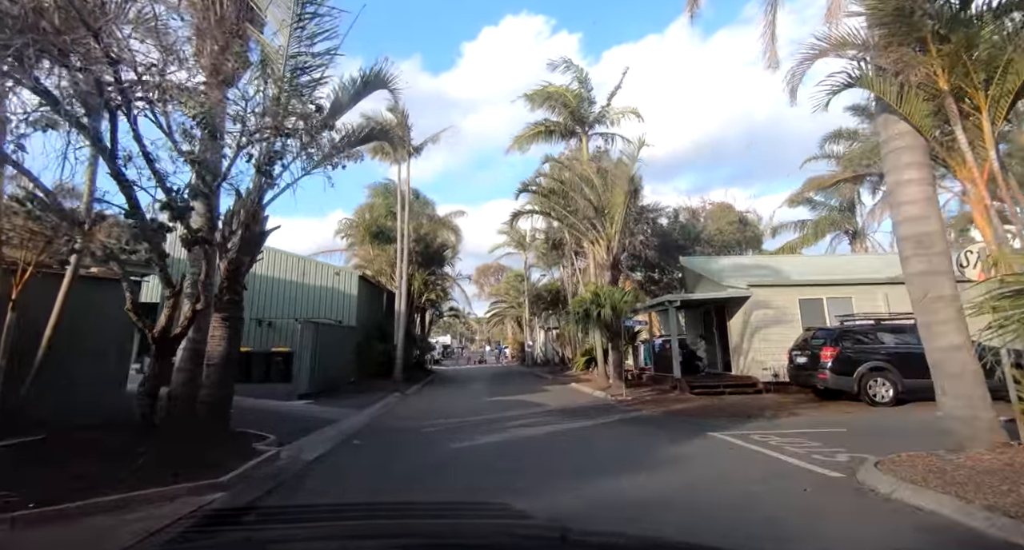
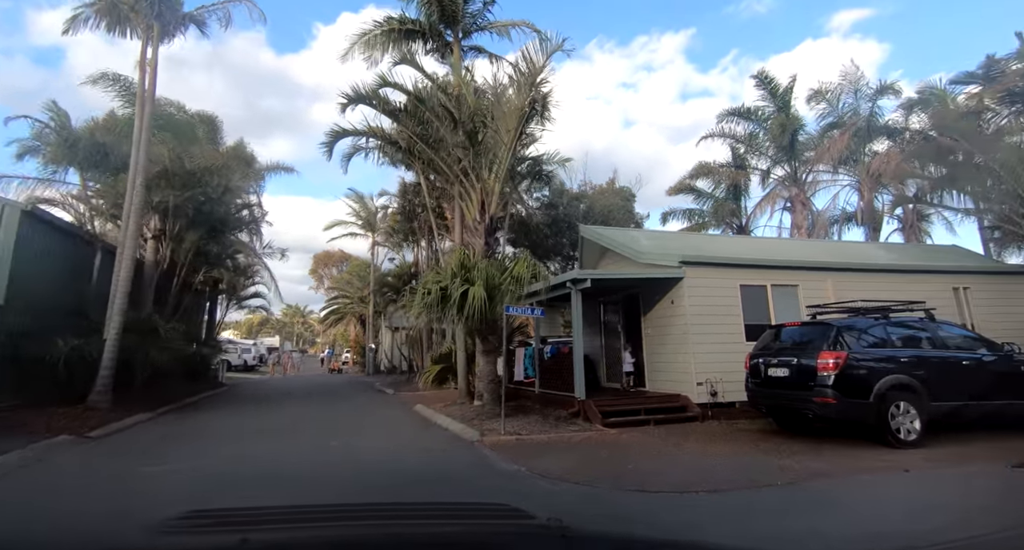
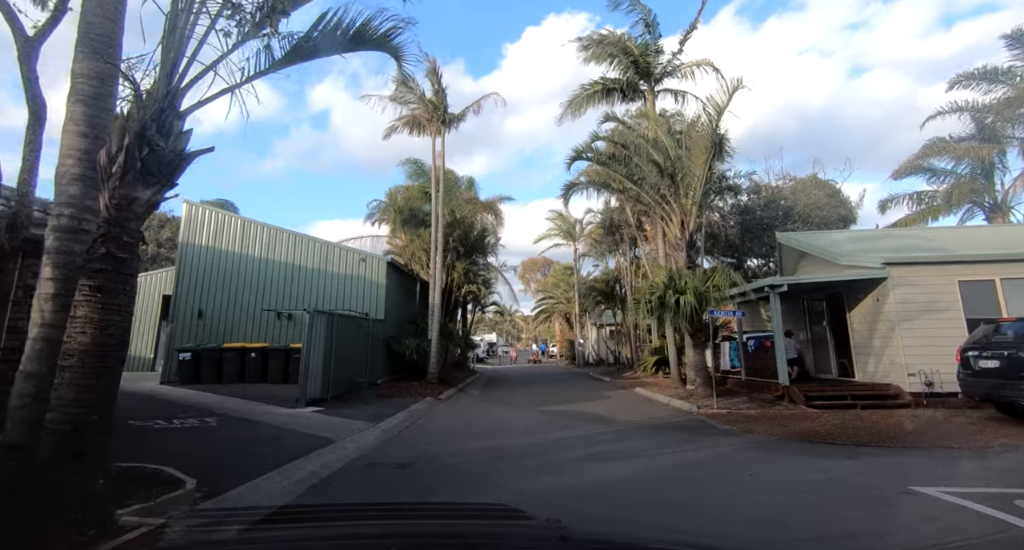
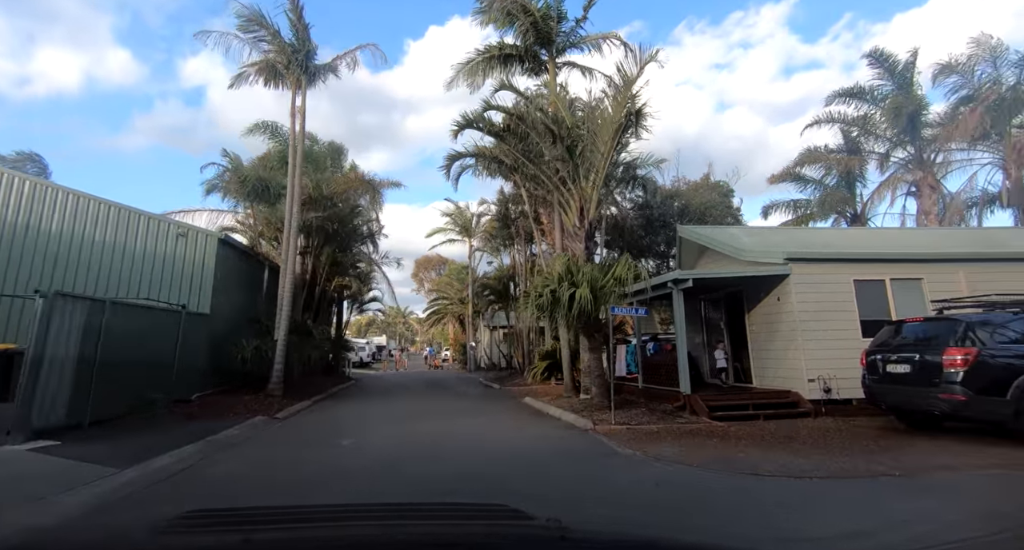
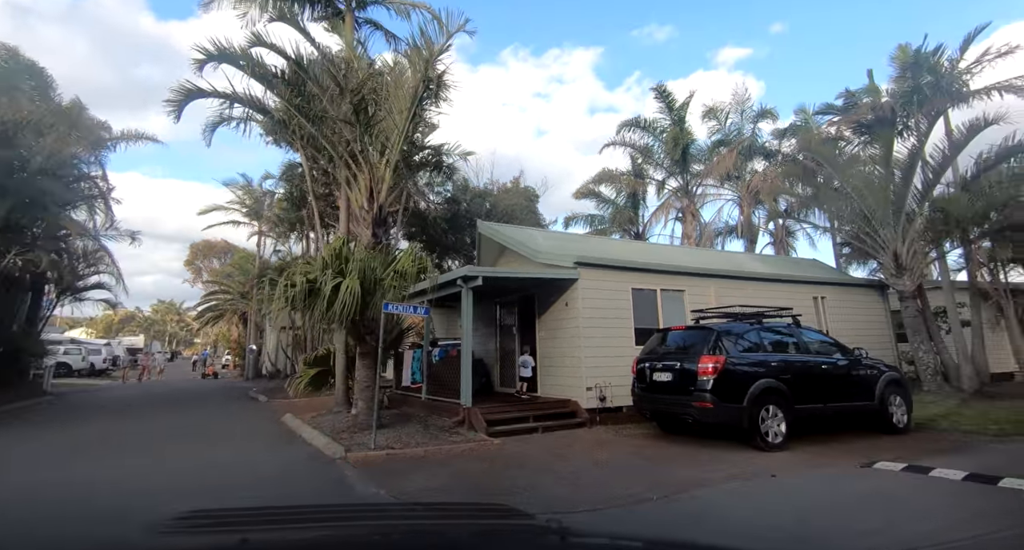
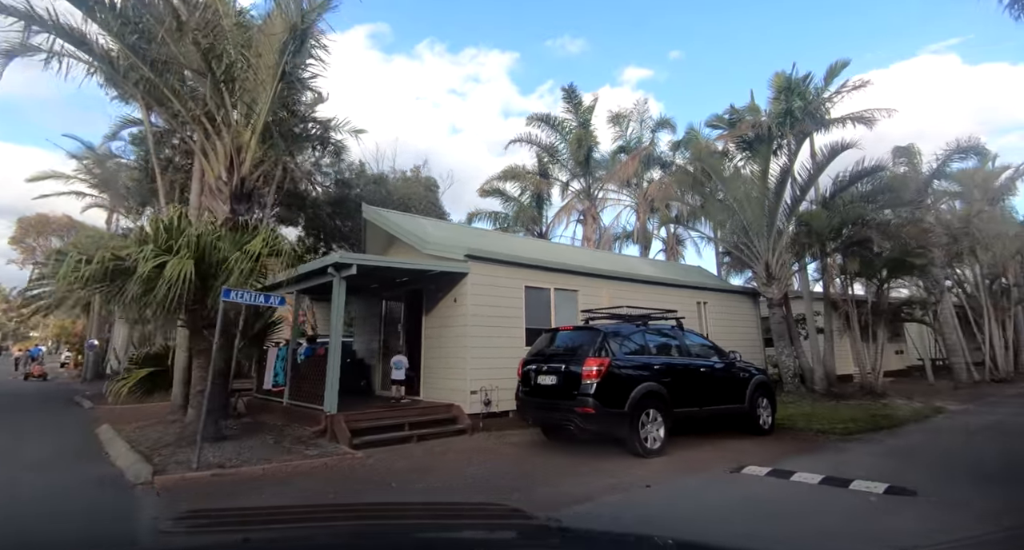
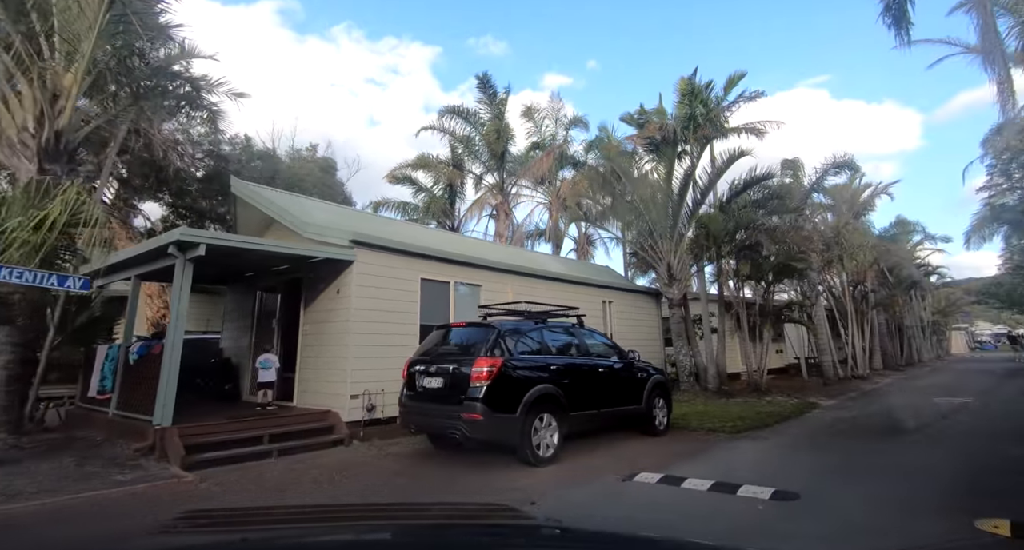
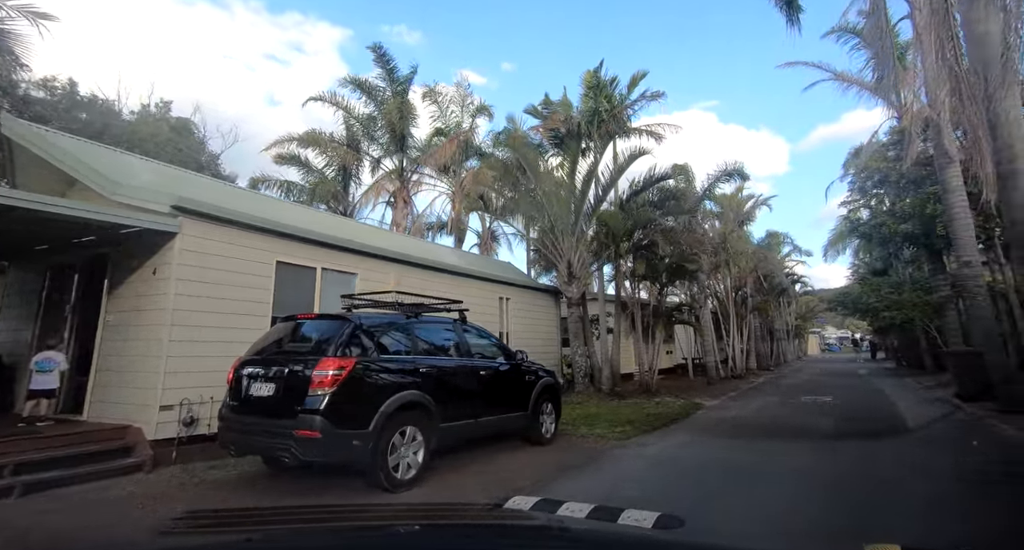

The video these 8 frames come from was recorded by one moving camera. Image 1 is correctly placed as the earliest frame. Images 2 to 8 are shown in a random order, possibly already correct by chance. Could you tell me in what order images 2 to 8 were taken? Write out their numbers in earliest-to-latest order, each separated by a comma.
3, 4, 2, 5, 6, 7, 8
